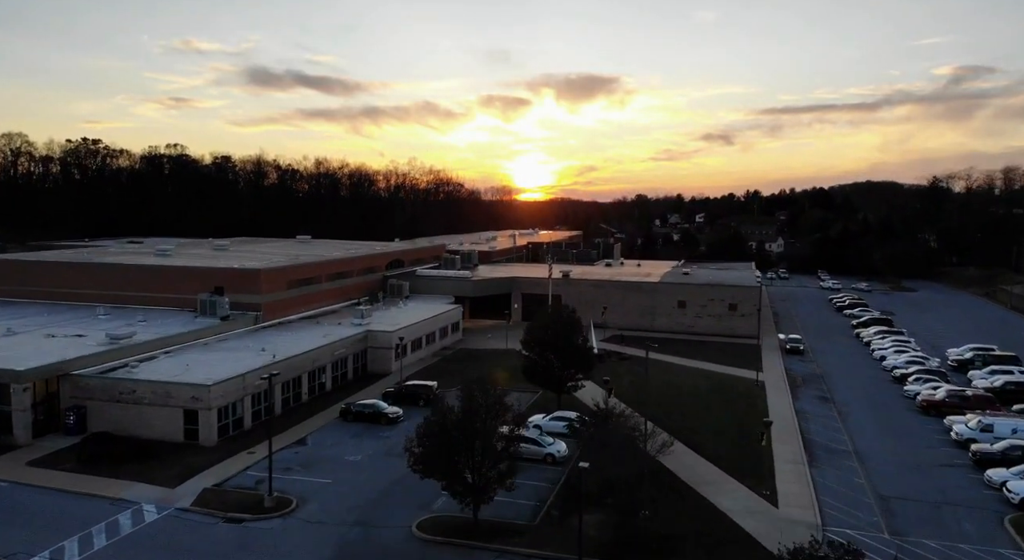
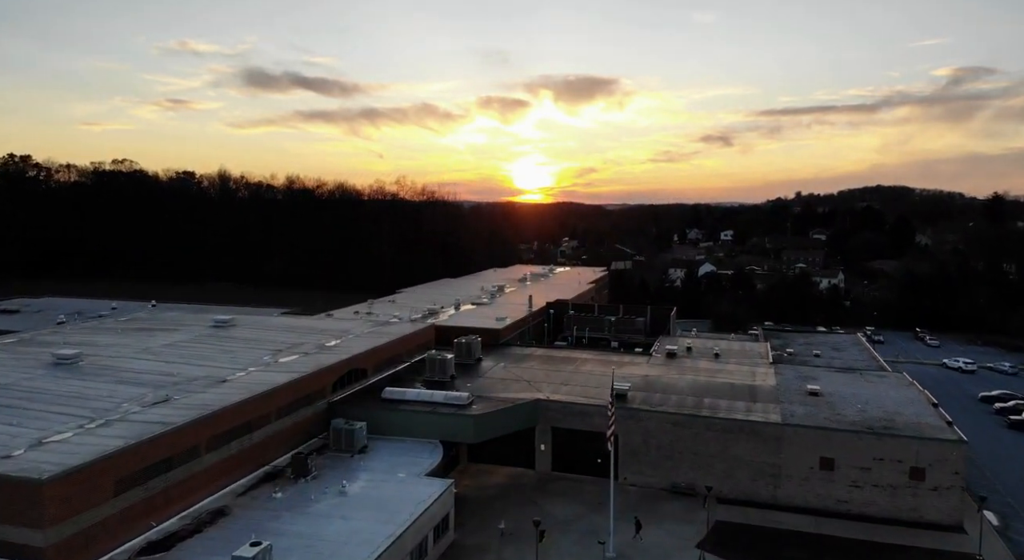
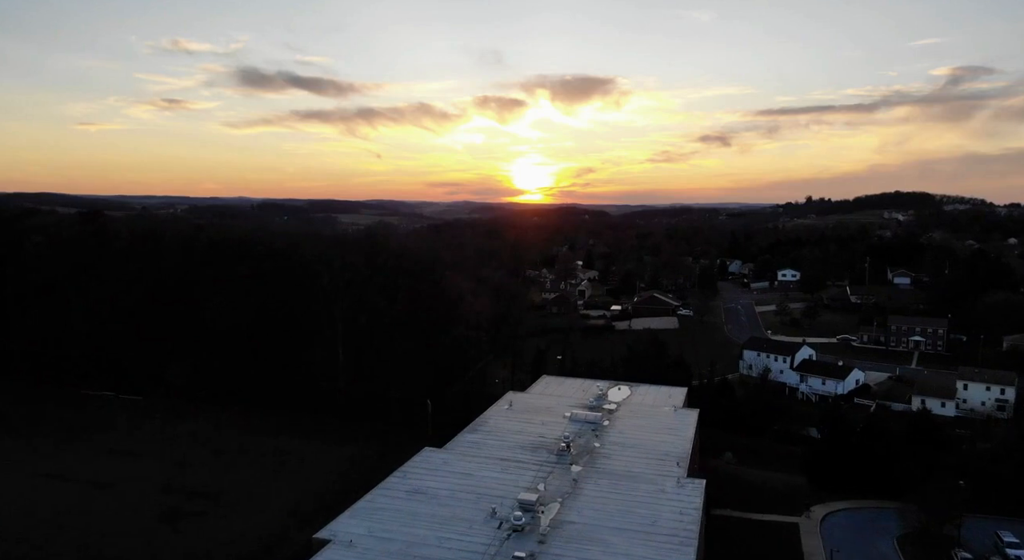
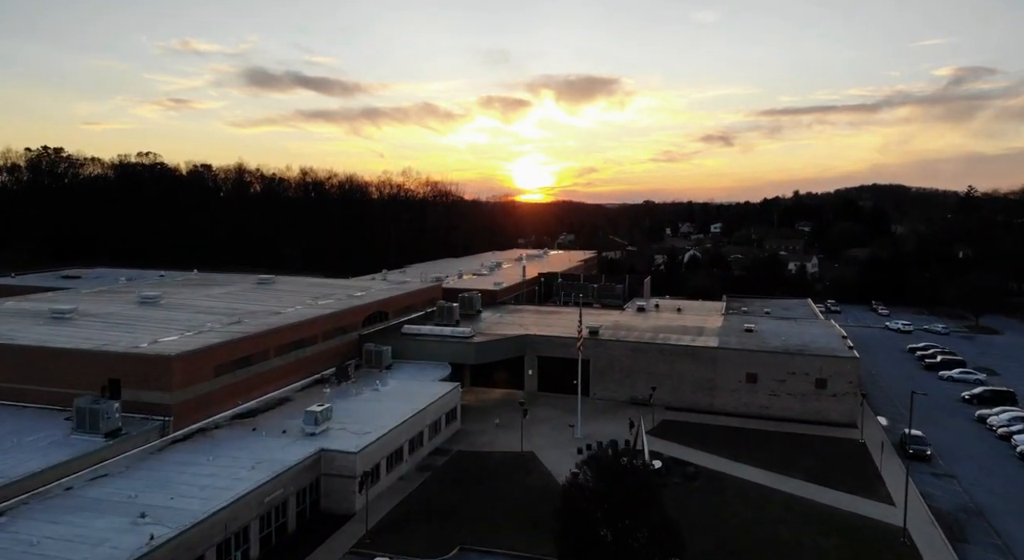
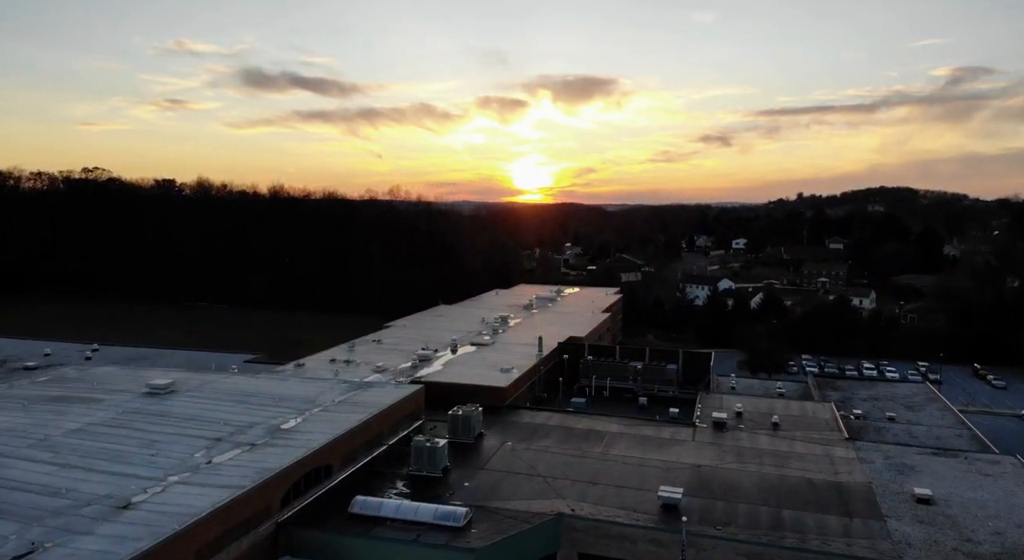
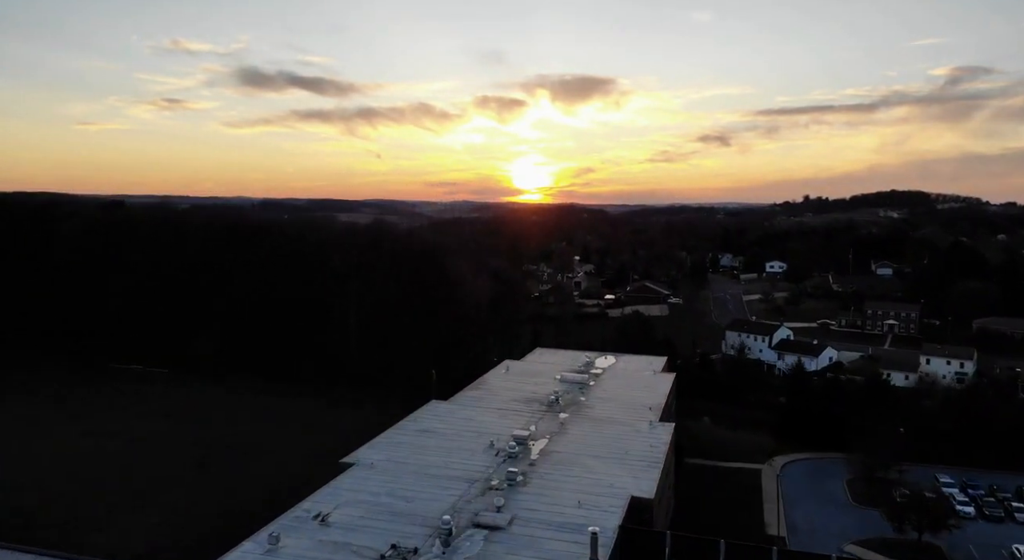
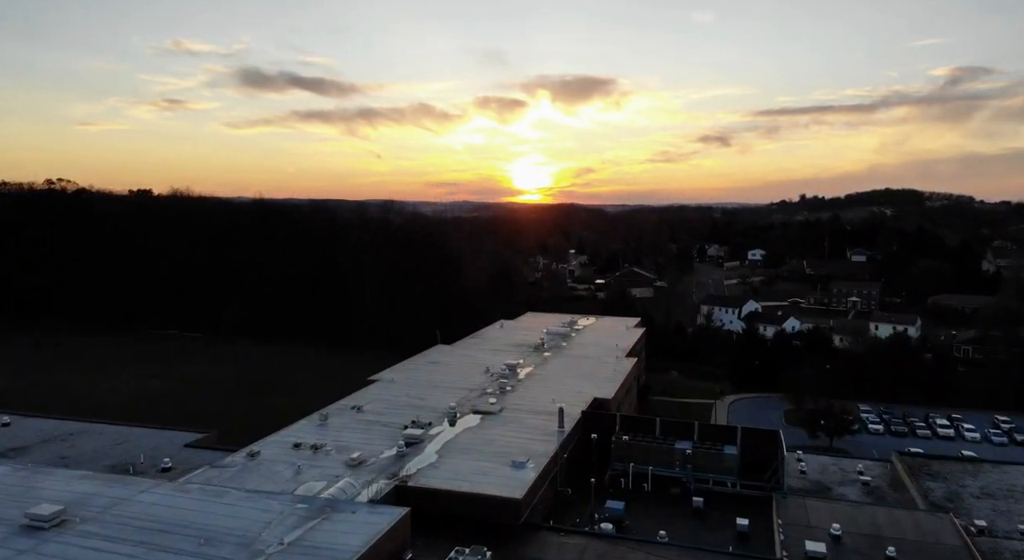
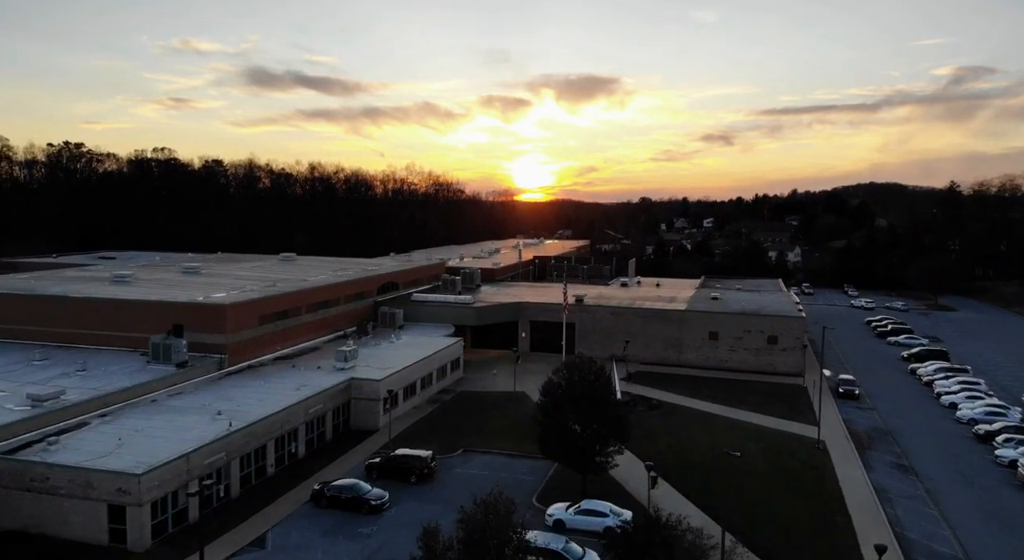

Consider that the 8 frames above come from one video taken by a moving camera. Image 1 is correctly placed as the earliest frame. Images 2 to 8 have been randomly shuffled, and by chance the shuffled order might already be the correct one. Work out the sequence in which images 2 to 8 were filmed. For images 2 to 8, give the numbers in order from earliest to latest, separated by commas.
8, 4, 2, 5, 7, 6, 3
